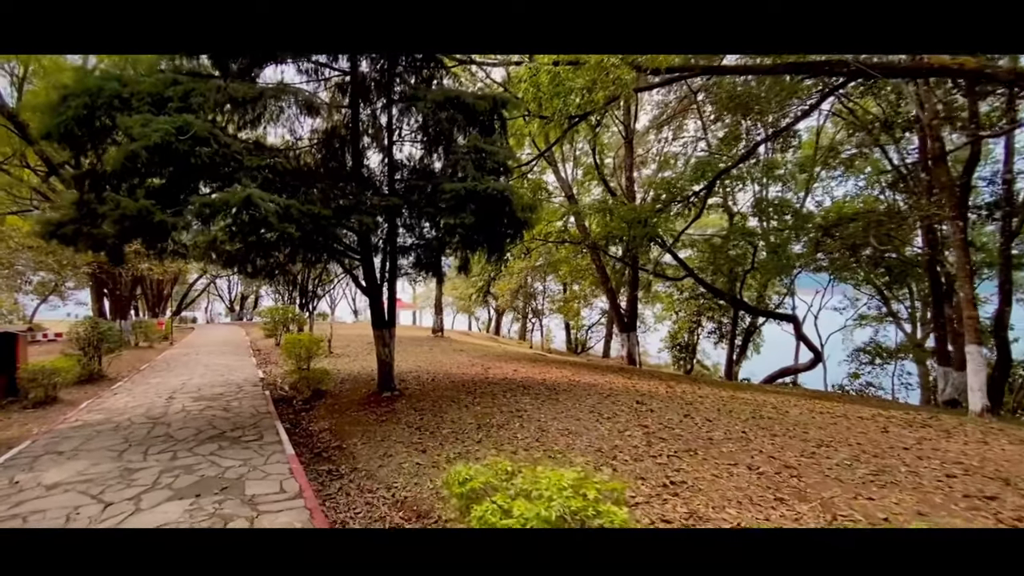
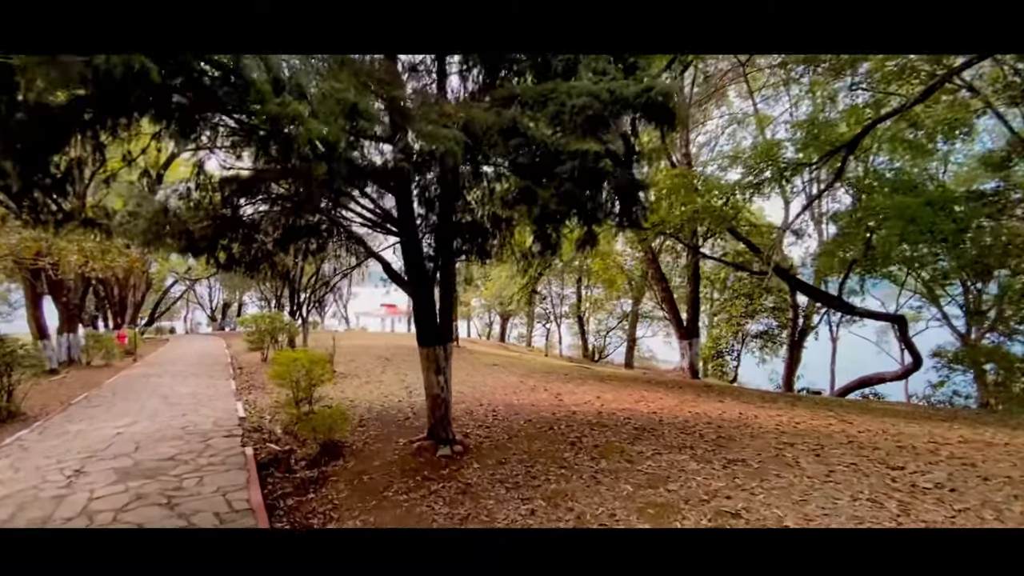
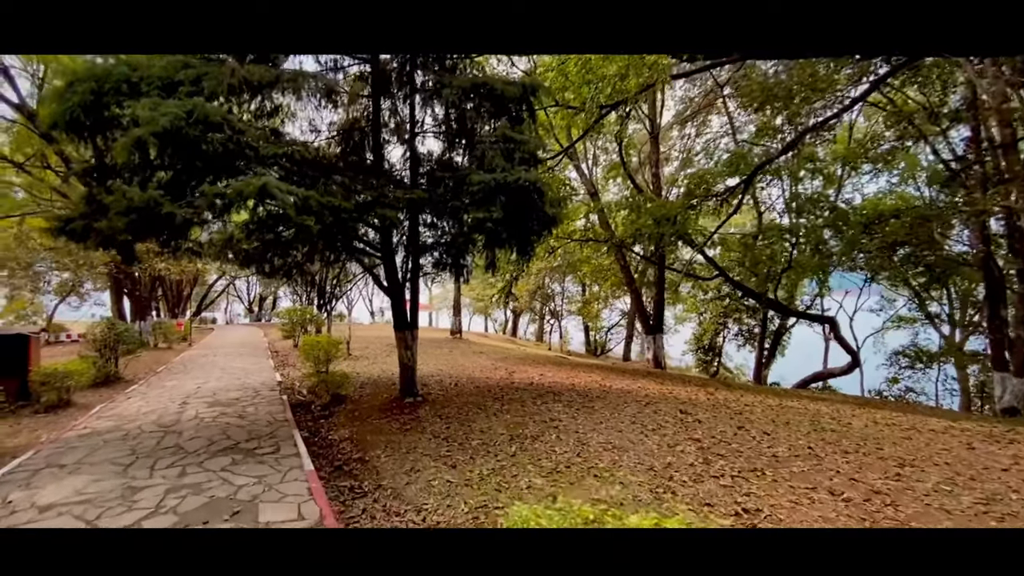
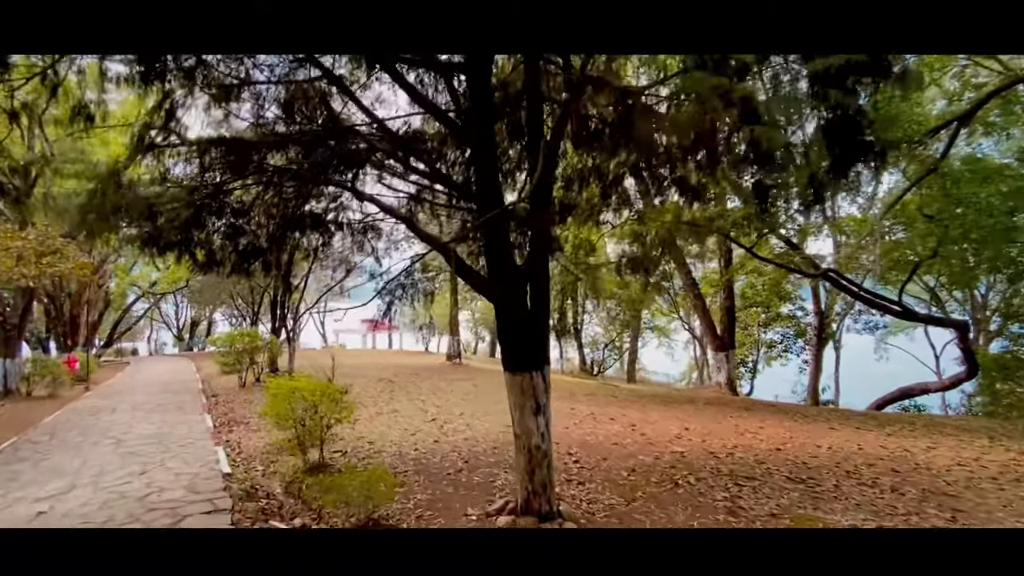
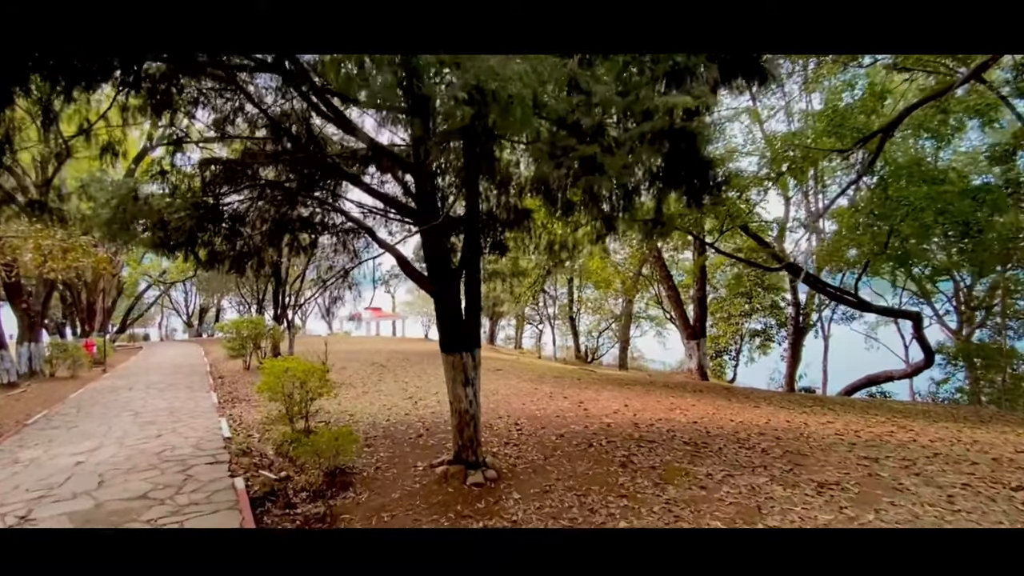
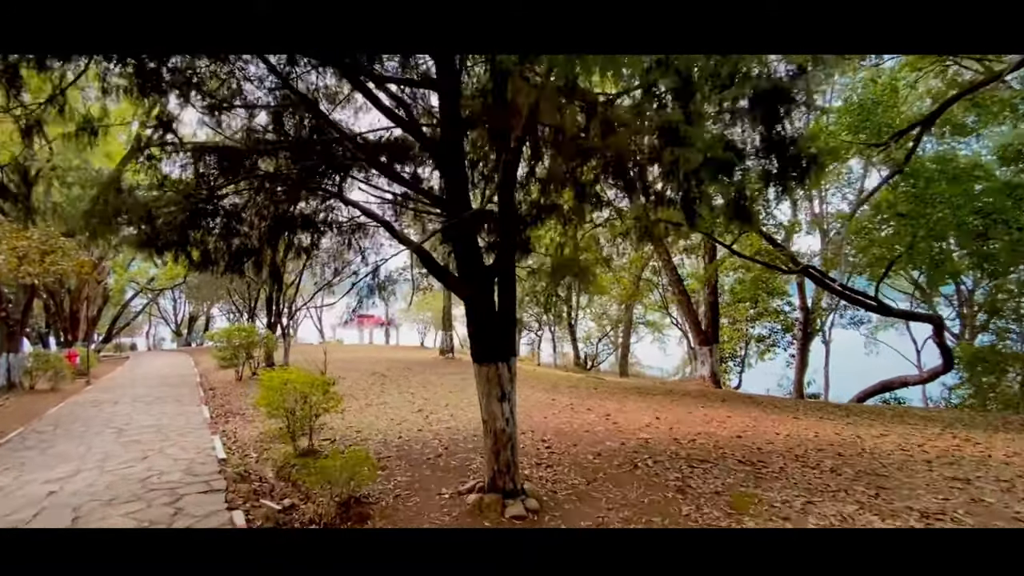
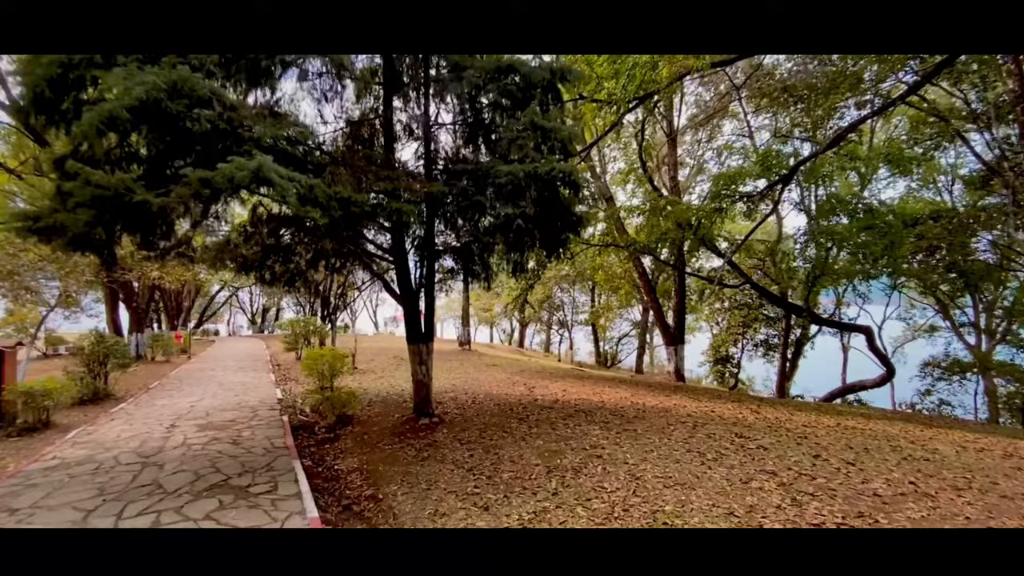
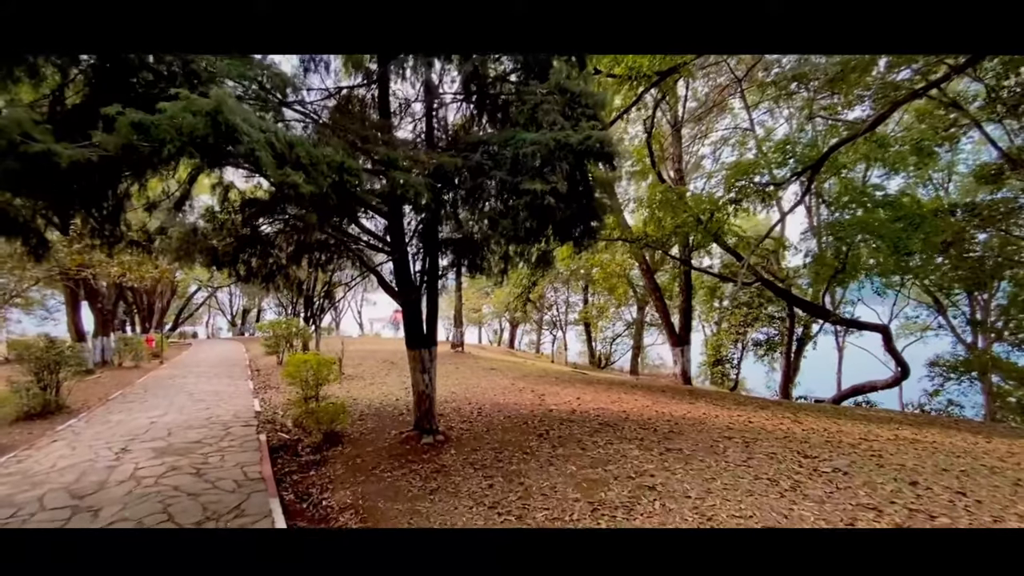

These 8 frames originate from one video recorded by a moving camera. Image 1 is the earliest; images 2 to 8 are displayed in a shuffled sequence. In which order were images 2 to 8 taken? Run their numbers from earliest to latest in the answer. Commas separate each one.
3, 7, 8, 2, 5, 6, 4
